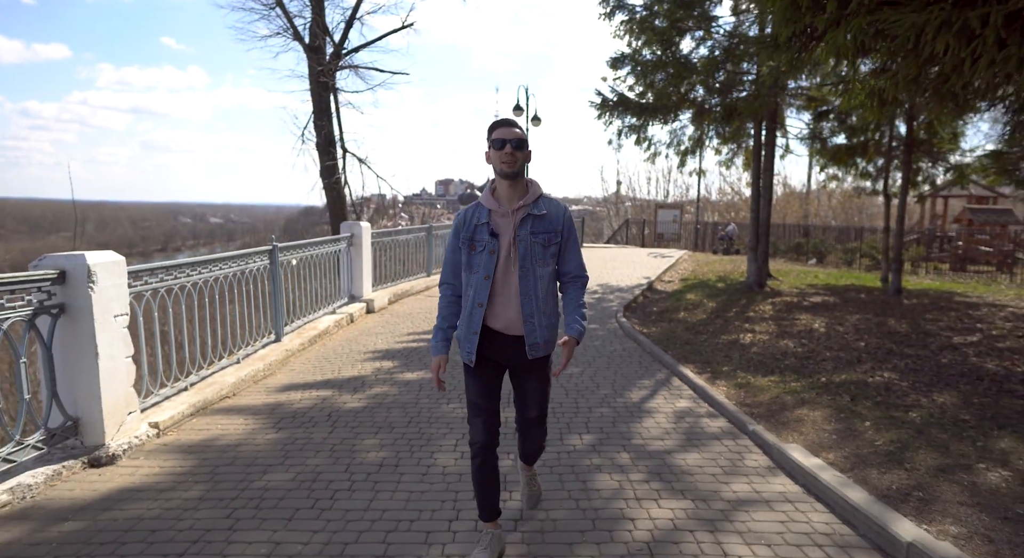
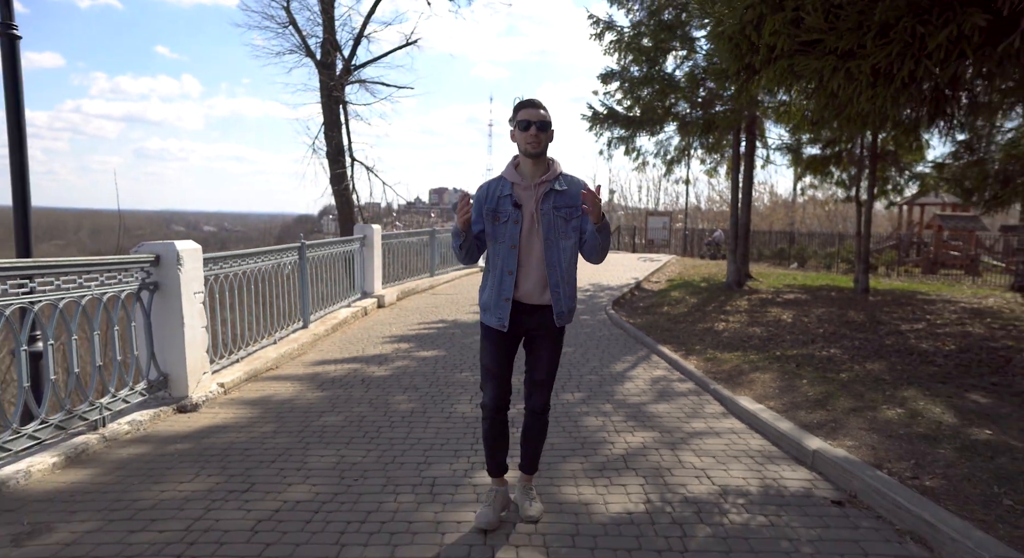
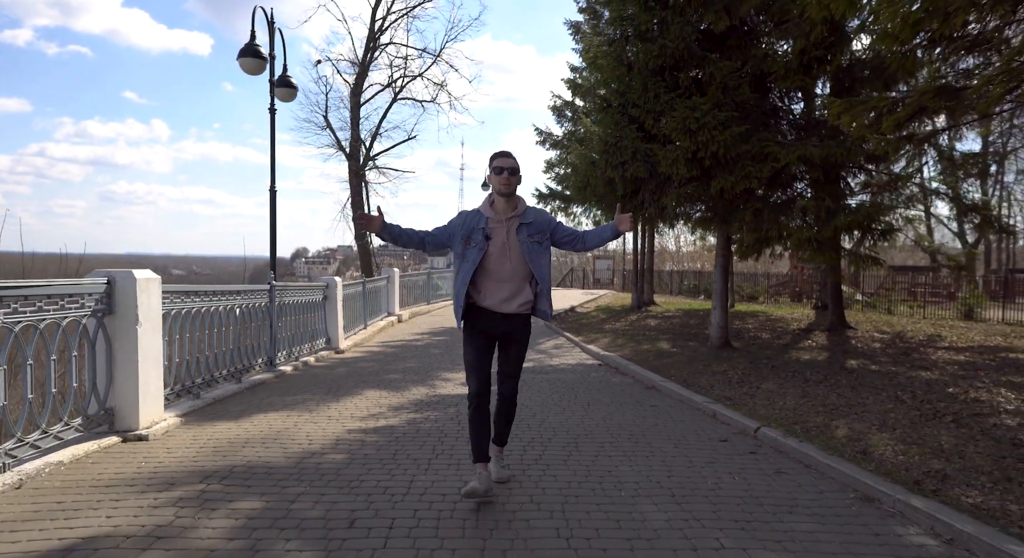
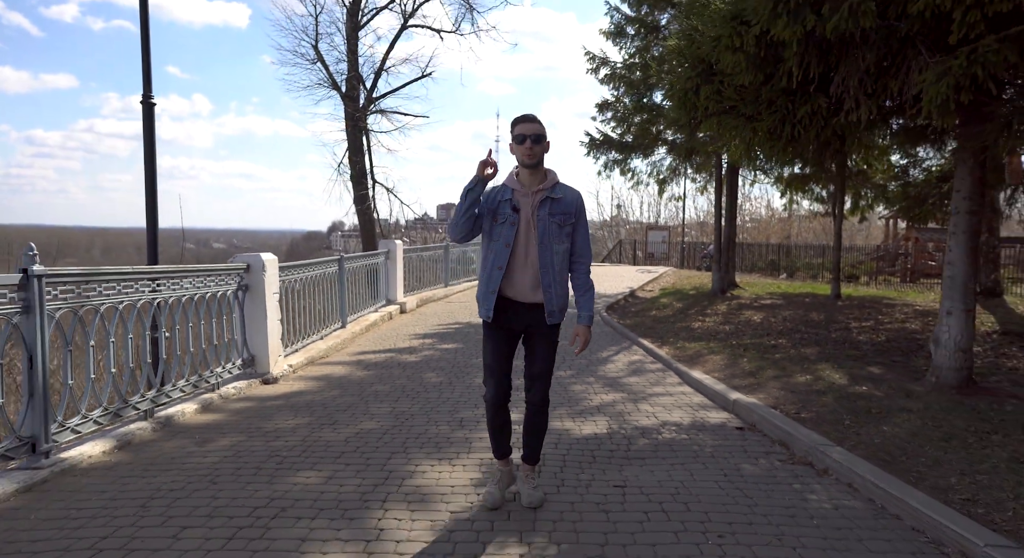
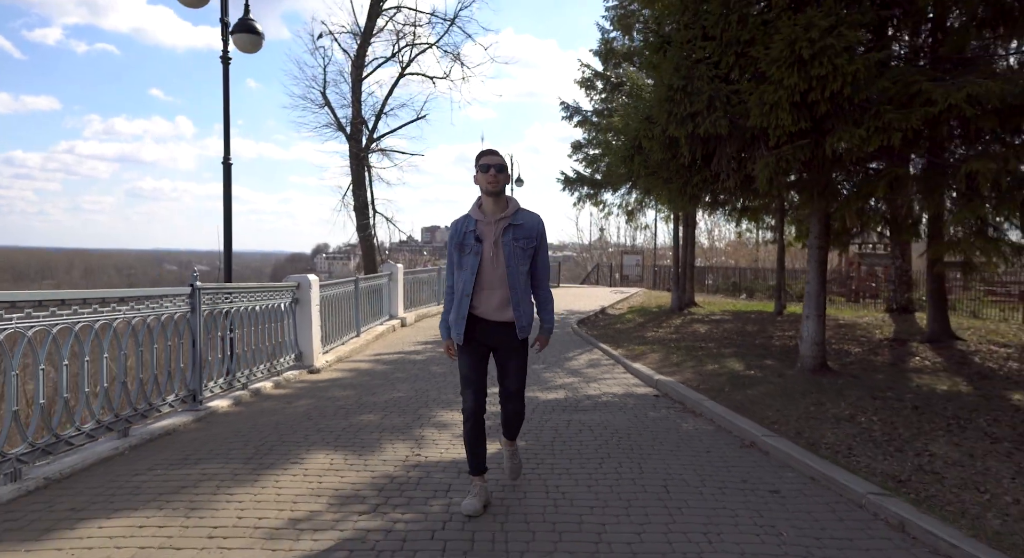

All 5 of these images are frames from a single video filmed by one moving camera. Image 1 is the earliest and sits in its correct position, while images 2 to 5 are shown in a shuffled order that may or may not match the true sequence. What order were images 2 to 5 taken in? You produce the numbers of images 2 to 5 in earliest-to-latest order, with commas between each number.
2, 4, 5, 3
